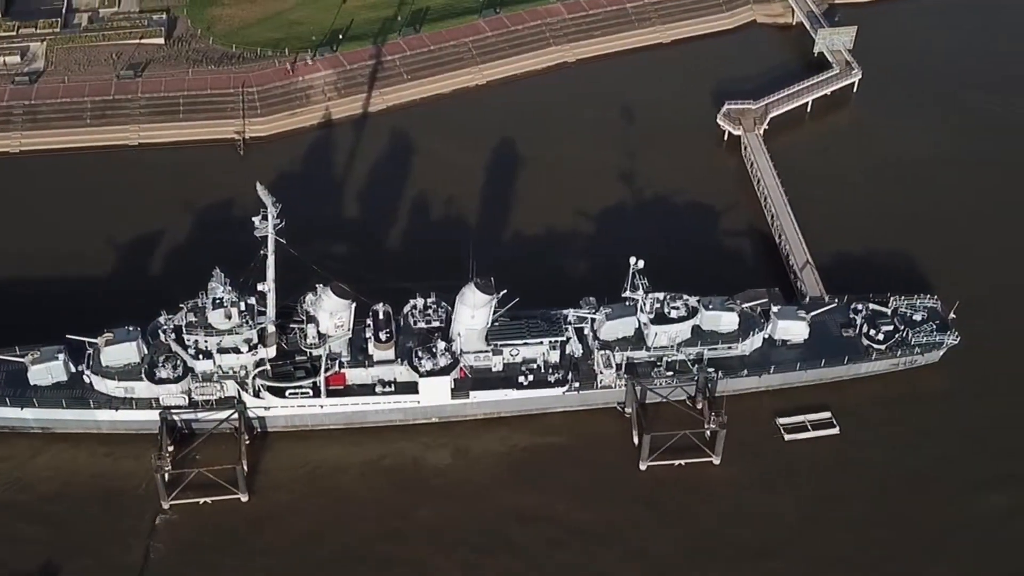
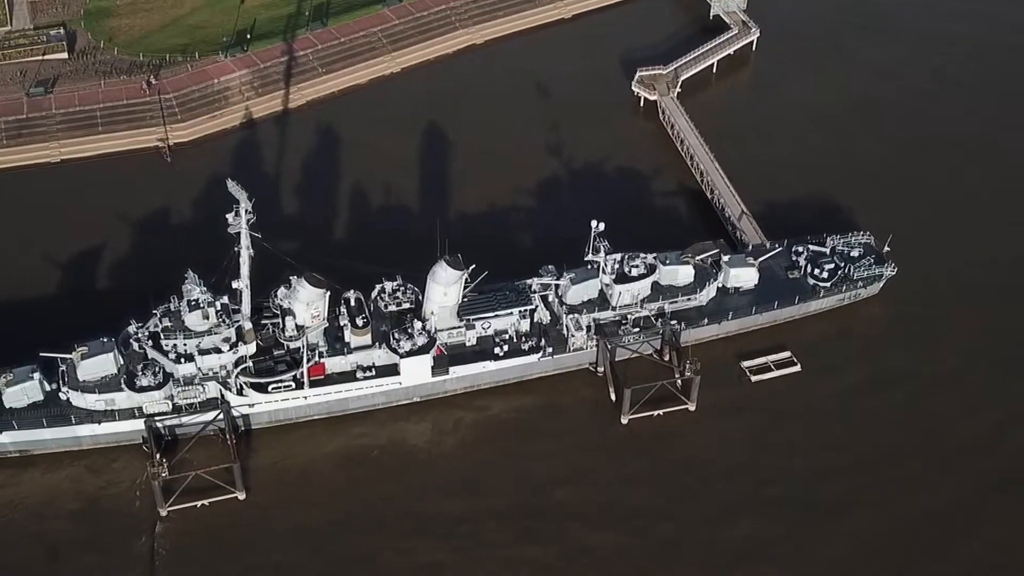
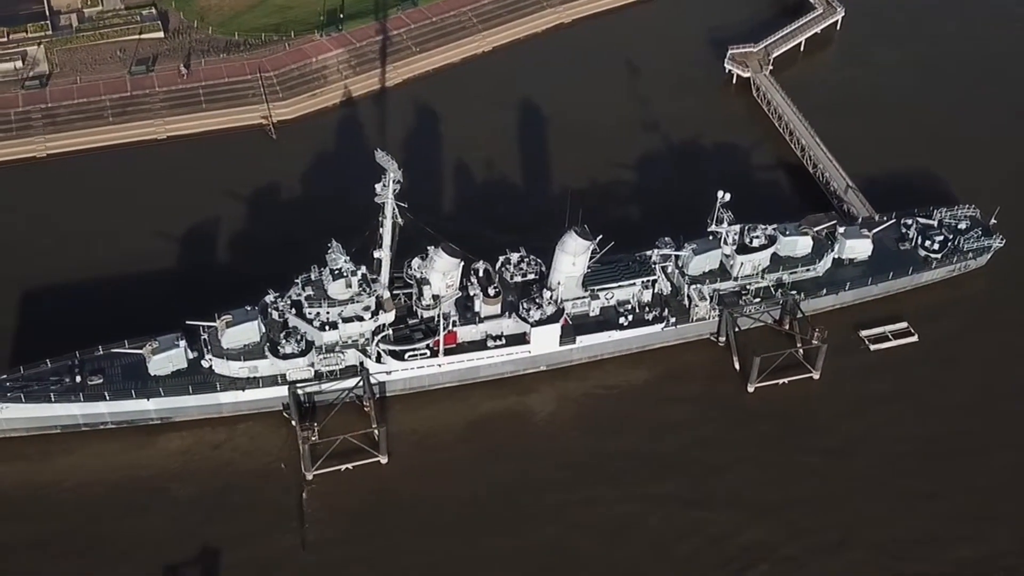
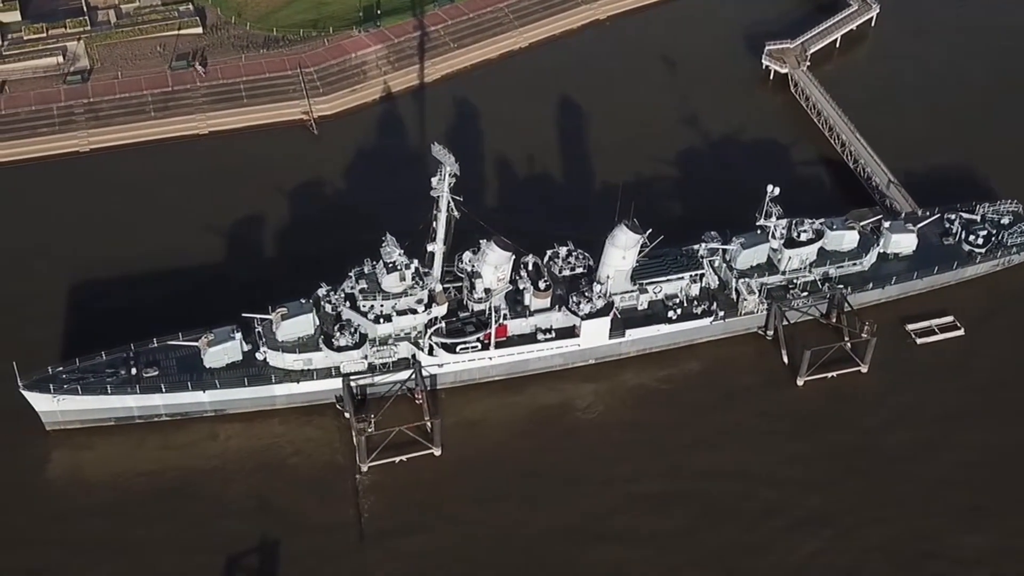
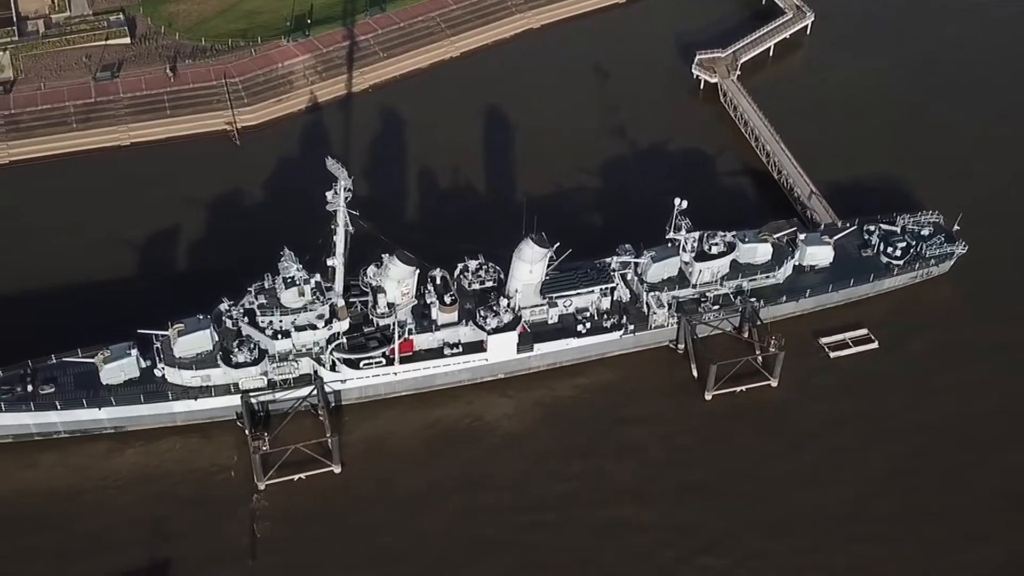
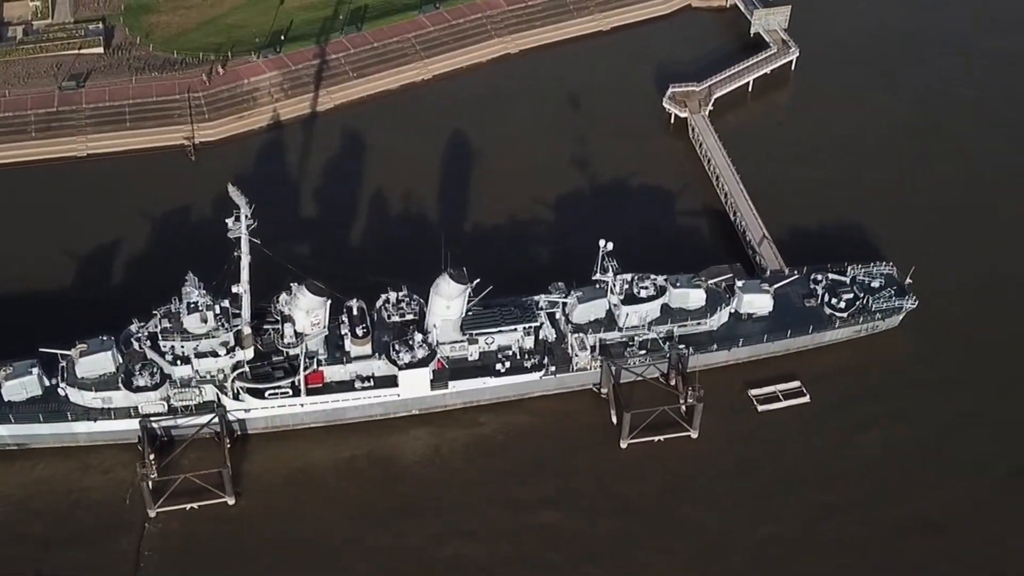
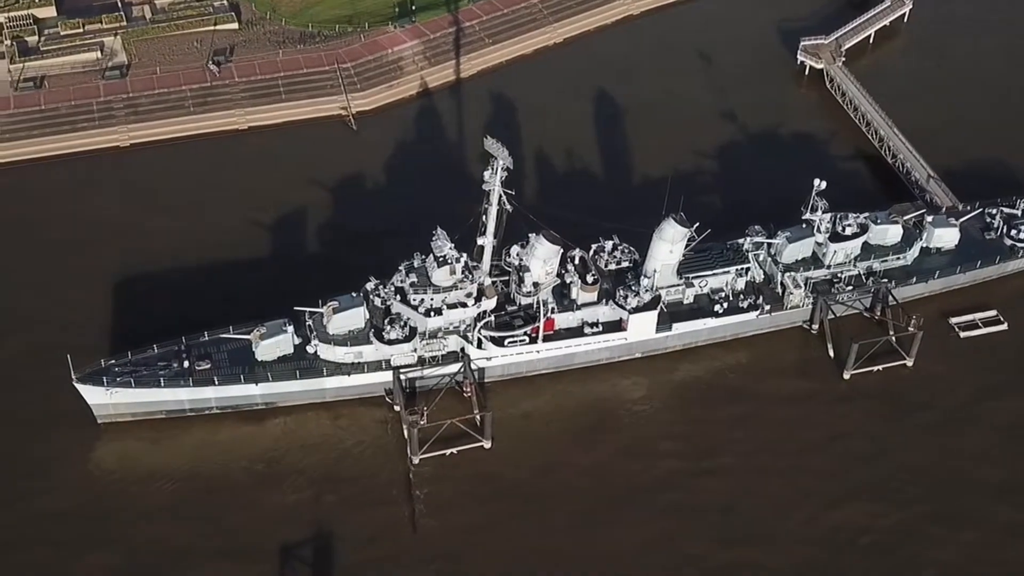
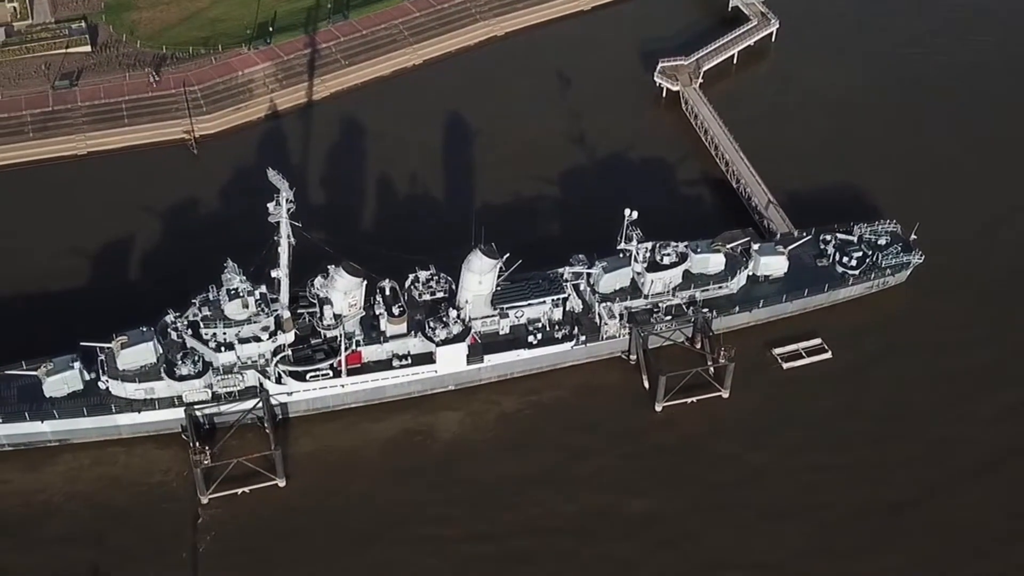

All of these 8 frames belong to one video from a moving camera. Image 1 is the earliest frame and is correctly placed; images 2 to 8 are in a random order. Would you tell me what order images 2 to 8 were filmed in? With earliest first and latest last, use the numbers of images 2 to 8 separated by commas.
6, 2, 8, 5, 3, 4, 7
